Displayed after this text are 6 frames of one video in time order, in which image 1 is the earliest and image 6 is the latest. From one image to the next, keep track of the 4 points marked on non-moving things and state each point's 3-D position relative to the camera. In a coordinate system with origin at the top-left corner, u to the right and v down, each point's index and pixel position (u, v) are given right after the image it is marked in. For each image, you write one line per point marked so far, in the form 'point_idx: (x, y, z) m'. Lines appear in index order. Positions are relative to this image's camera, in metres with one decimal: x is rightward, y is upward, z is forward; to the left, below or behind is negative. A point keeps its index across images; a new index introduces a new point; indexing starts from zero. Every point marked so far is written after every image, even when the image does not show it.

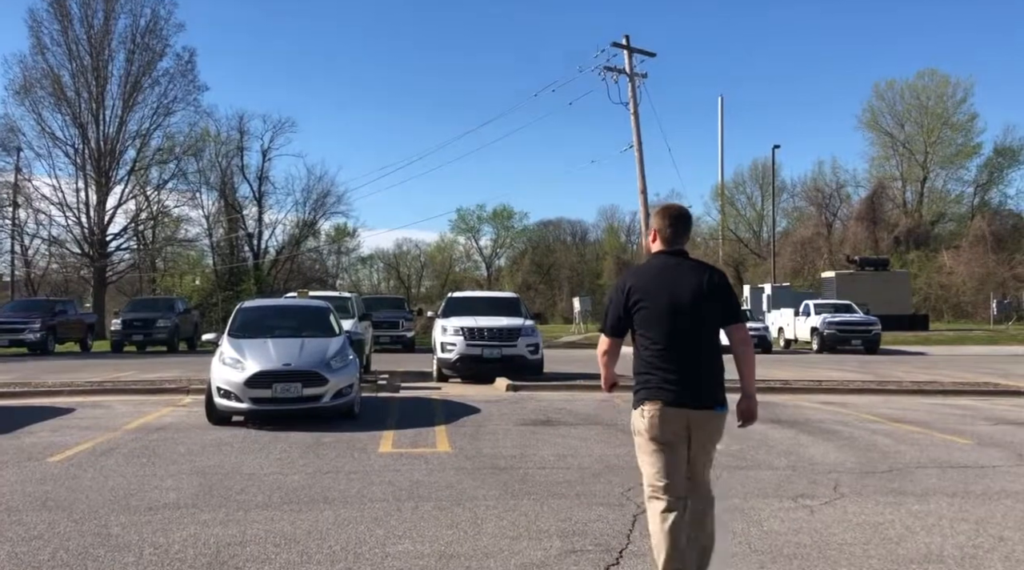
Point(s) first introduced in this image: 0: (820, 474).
0: (+2.7, -1.7, +8.1) m
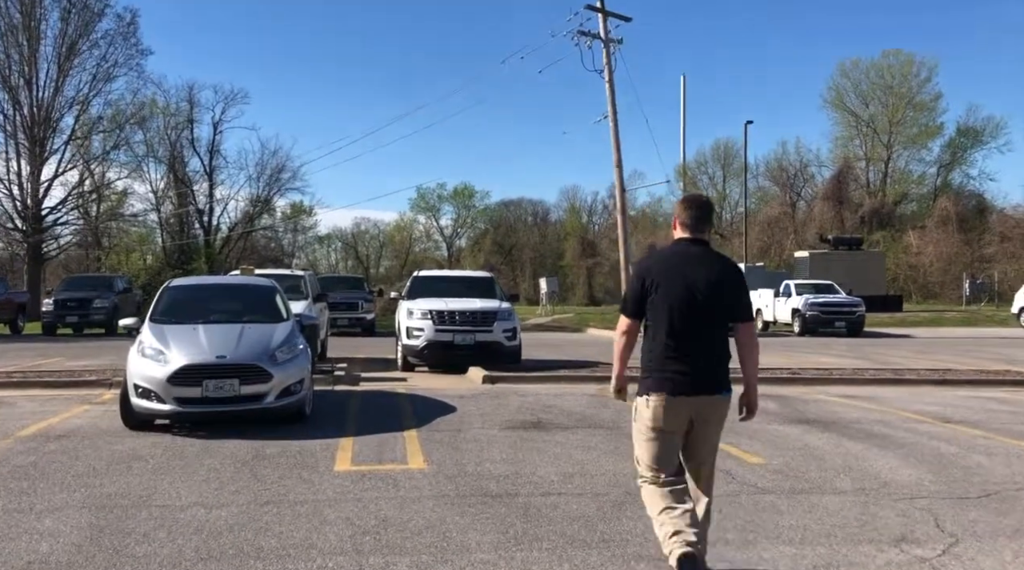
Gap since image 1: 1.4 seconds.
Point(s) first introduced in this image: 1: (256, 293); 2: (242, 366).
0: (+2.7, -1.5, +6.3) m
1: (-3.1, -0.1, +10.9) m
2: (-2.7, -0.8, +9.0) m
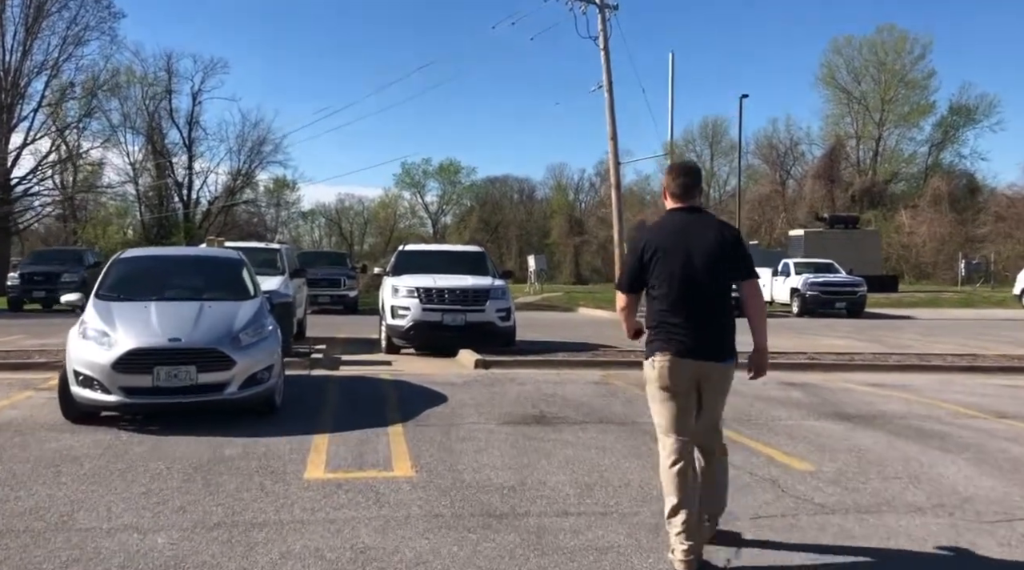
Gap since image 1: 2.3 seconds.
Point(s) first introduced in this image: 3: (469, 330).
0: (+2.8, -1.4, +5.2) m
1: (-3.1, +0.2, +9.6) m
2: (-2.6, -0.6, +7.7) m
3: (-0.6, -0.7, +13.9) m
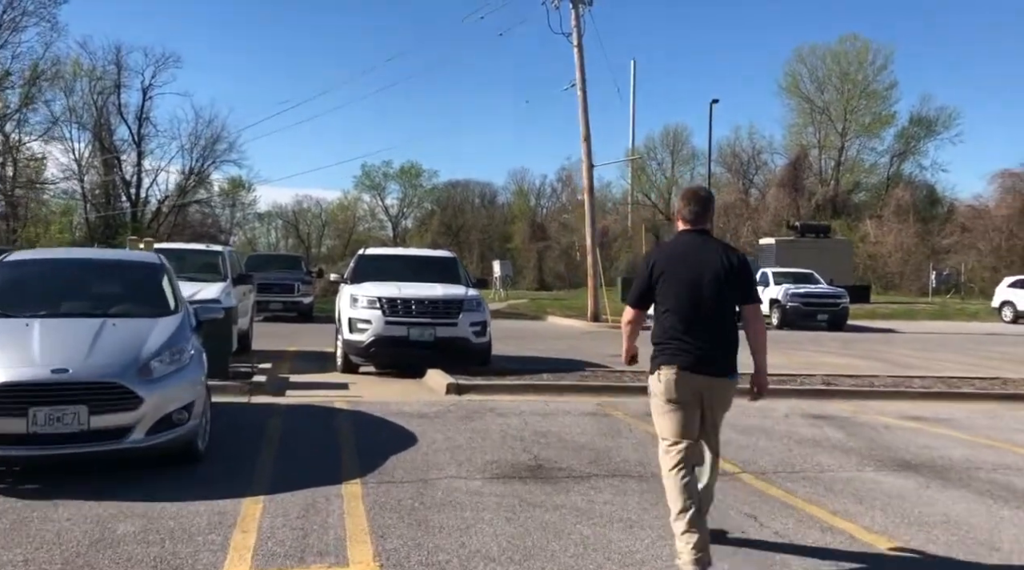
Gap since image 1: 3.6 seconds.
0: (+2.8, -1.5, +3.5) m
1: (-3.2, +0.1, +7.7) m
2: (-2.7, -0.6, +5.8) m
3: (-1.0, -0.8, +12.1) m
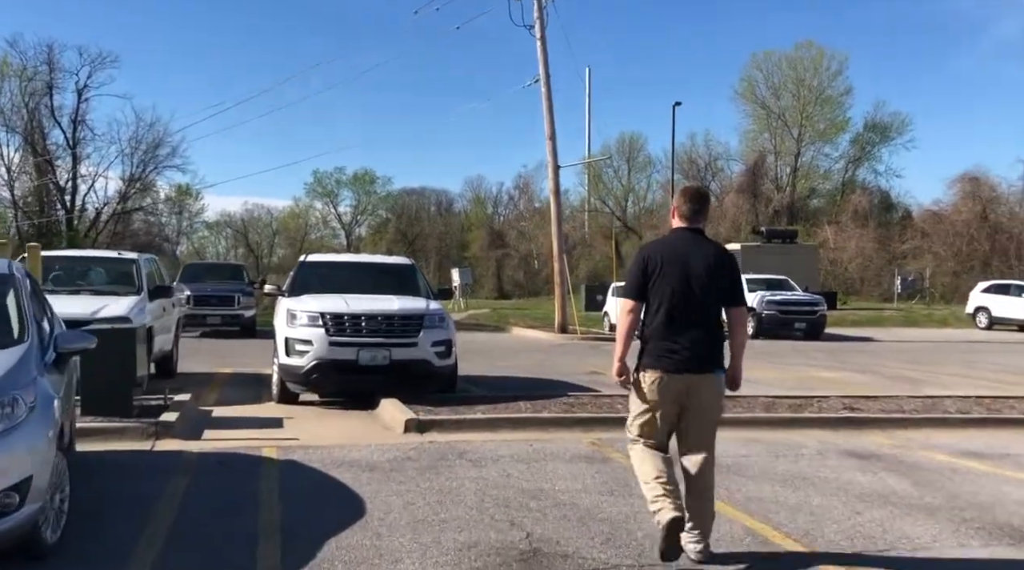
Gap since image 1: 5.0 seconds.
0: (+2.9, -1.5, +1.8) m
1: (-3.3, 0.0, +5.7) m
2: (-2.7, -0.7, +3.8) m
3: (-1.3, -0.9, +10.1) m
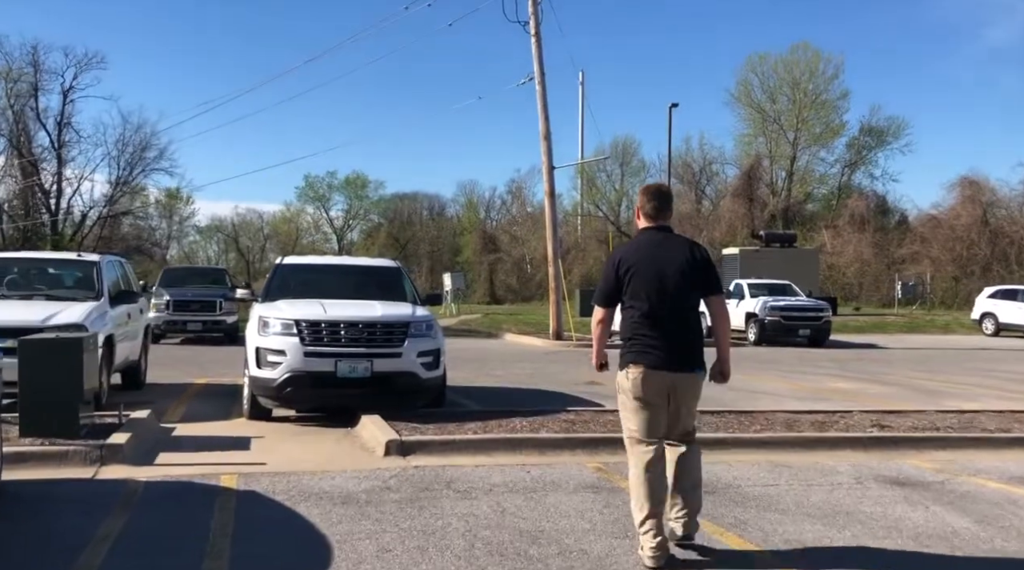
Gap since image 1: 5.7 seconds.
0: (+2.9, -1.5, +0.8) m
1: (-3.4, 0.0, +4.7) m
2: (-2.7, -0.7, +2.8) m
3: (-1.4, -1.0, +9.1) m
